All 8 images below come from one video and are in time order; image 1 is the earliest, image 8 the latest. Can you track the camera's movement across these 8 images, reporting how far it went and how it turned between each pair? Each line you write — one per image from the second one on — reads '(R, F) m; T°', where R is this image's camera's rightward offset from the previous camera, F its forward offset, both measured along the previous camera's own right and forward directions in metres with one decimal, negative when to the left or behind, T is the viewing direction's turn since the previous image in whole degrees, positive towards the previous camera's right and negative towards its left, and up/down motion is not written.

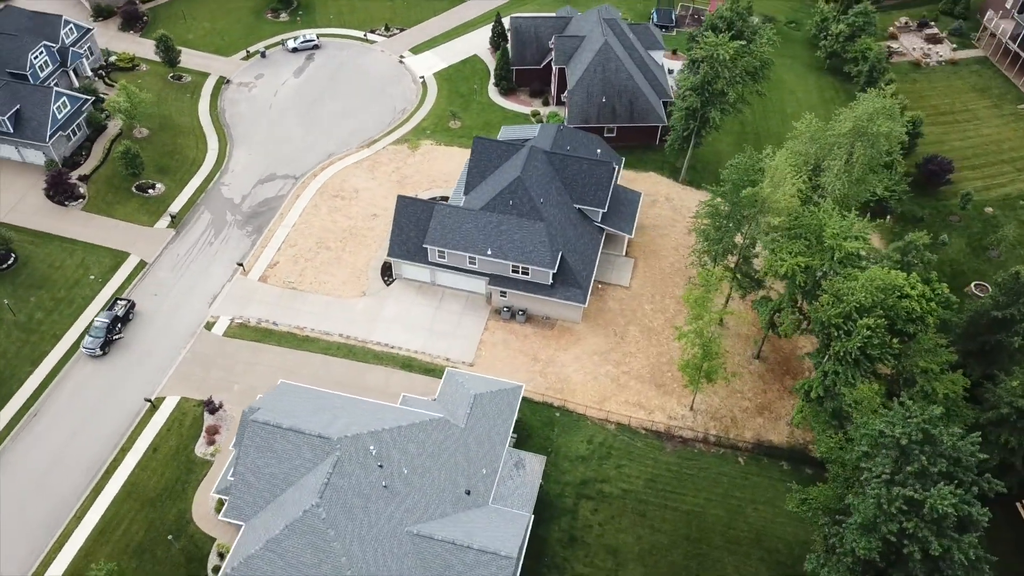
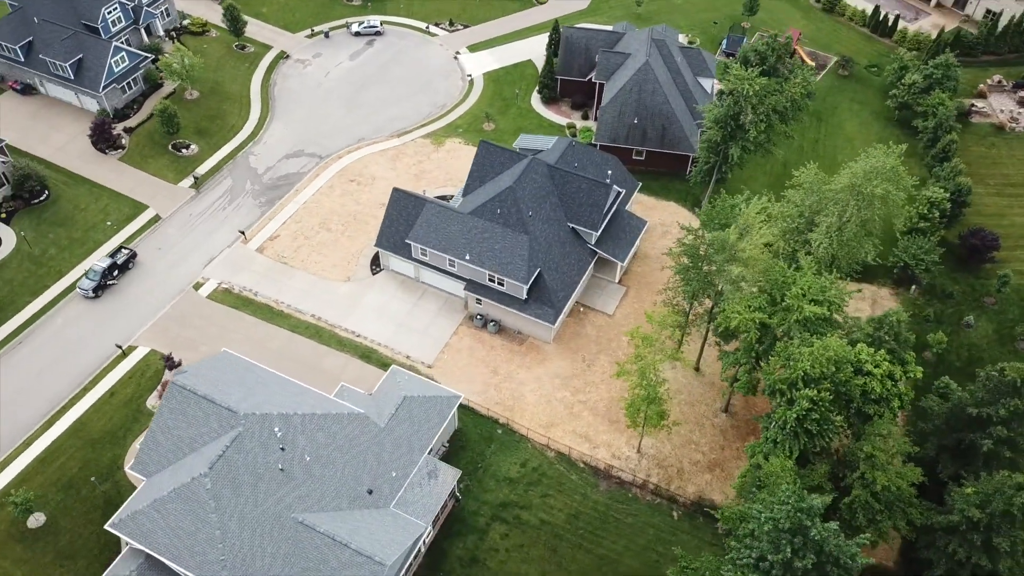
(+7.8, +1.2) m; -8°
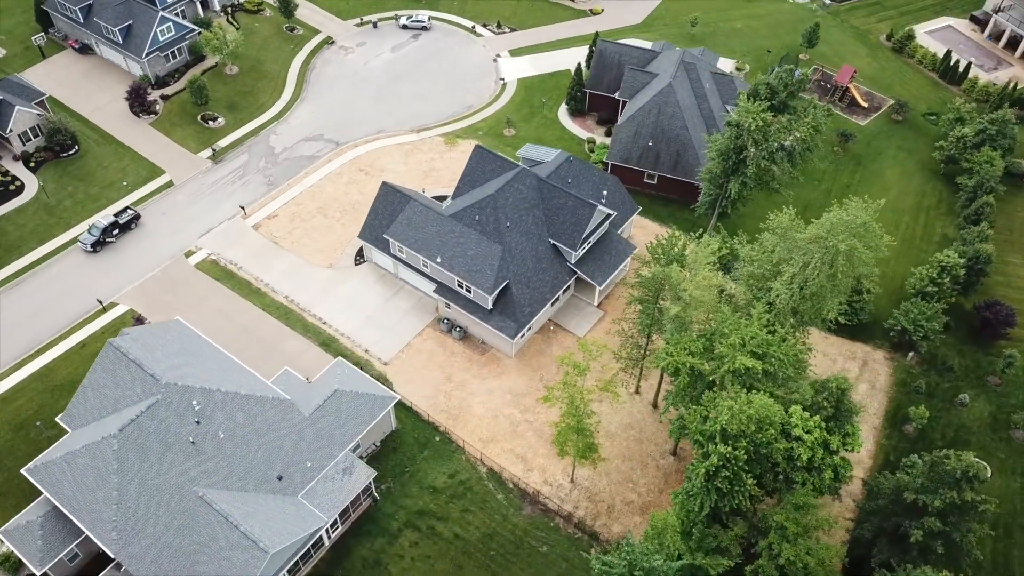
(+7.0, +1.1) m; -7°
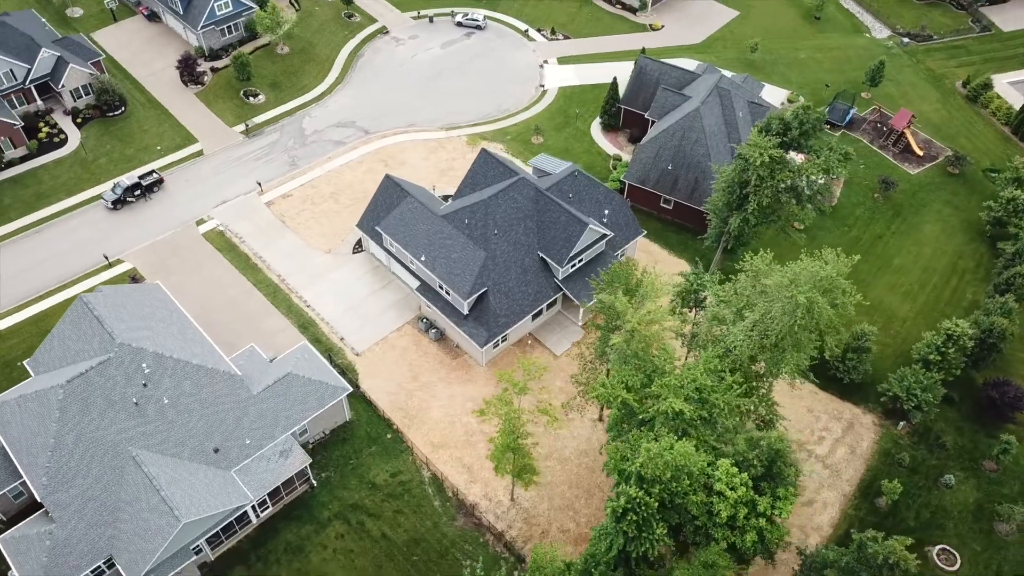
(+6.2, +0.9) m; -7°
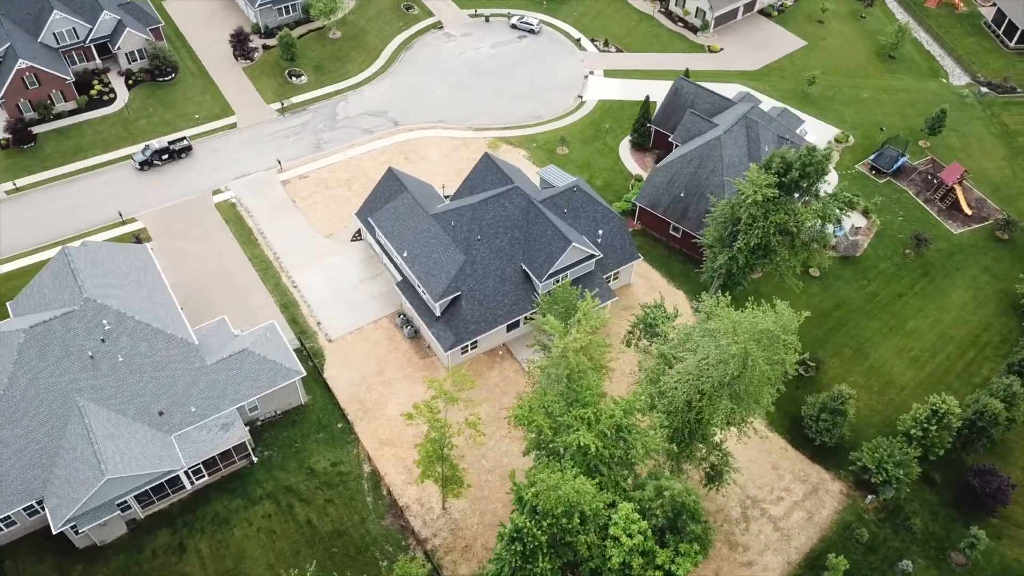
(+6.4, +1.0) m; -7°
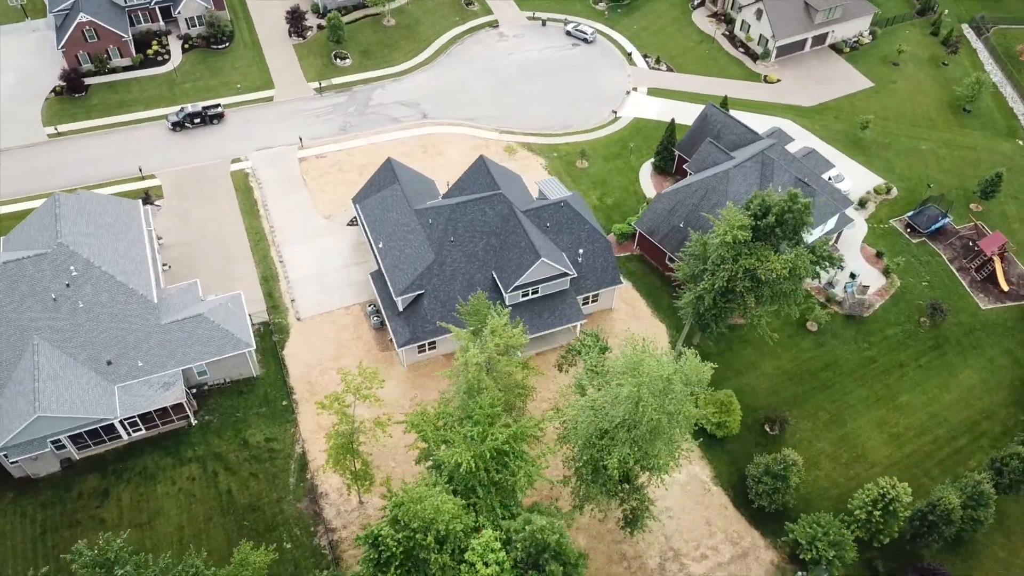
(+7.4, +1.2) m; -7°
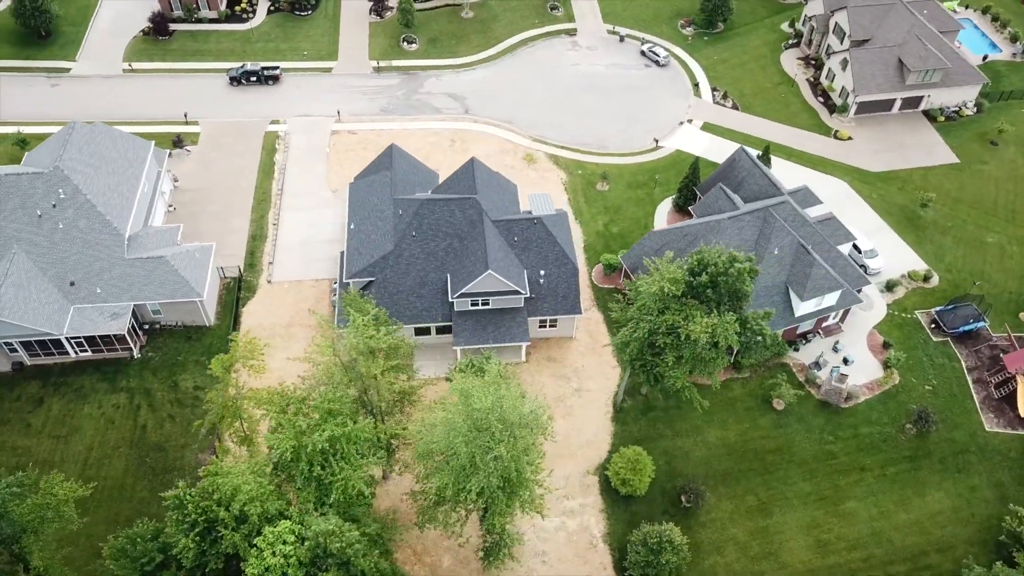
(+10.3, +1.9) m; -11°
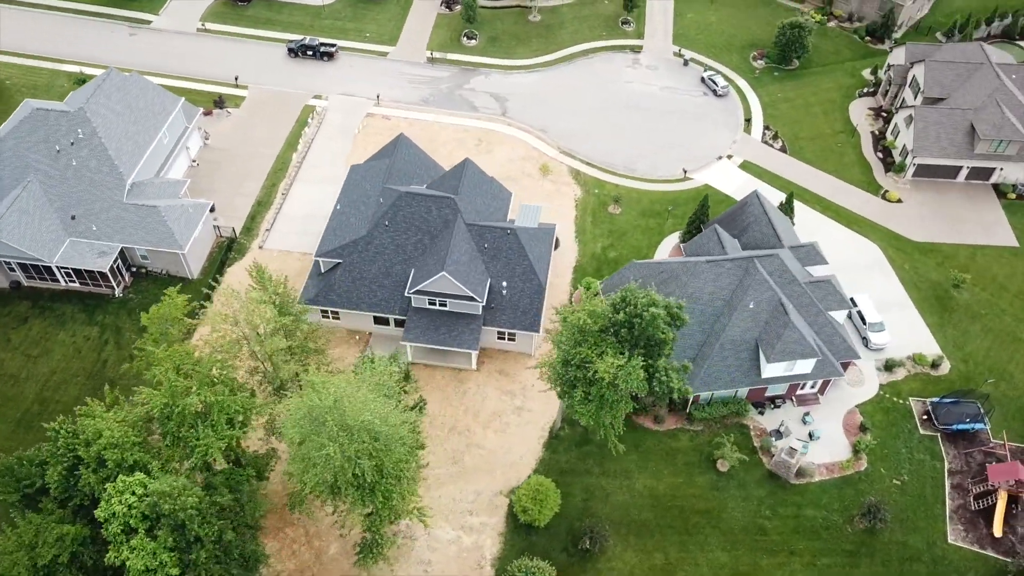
(+8.6, +1.3) m; -9°
